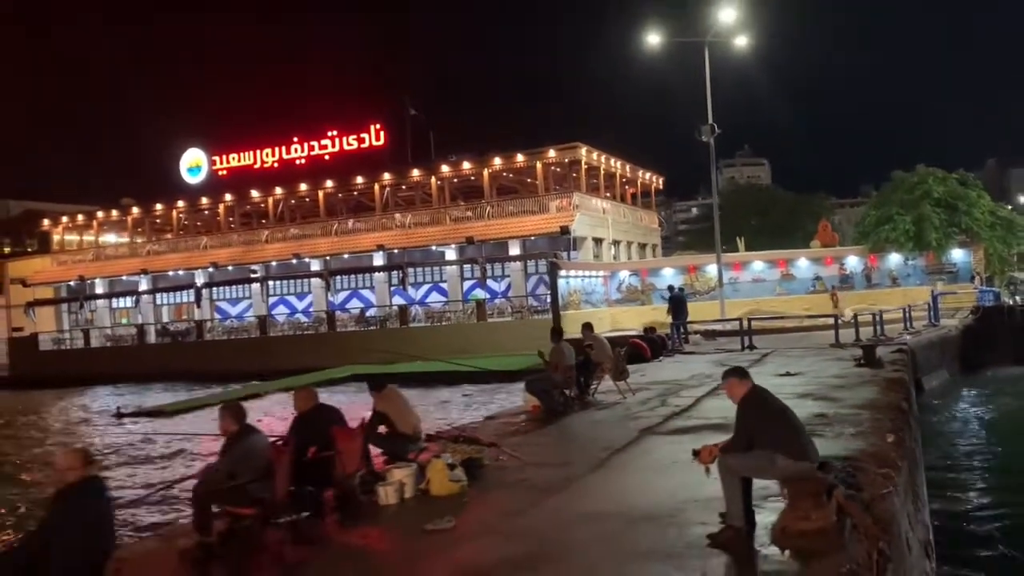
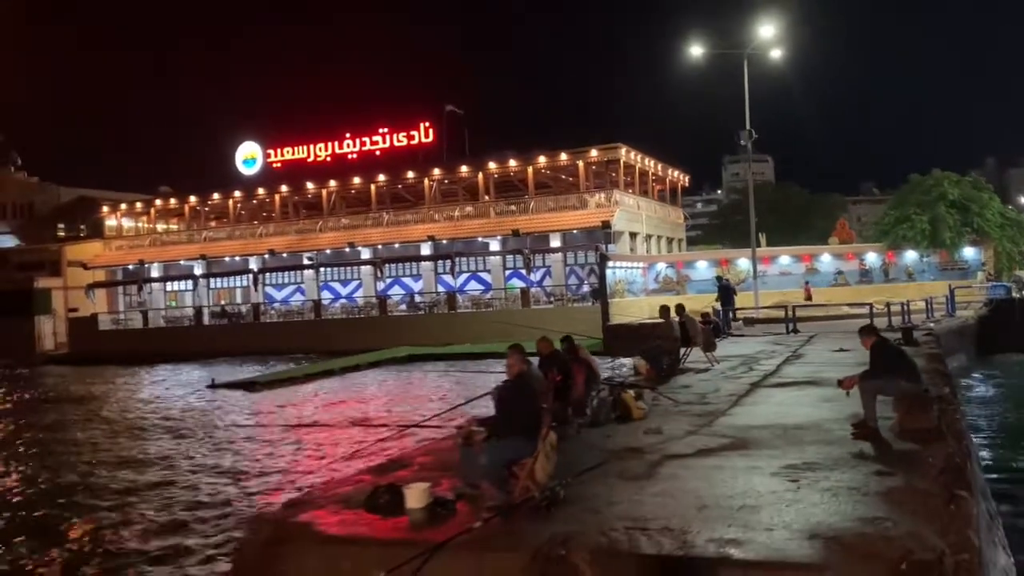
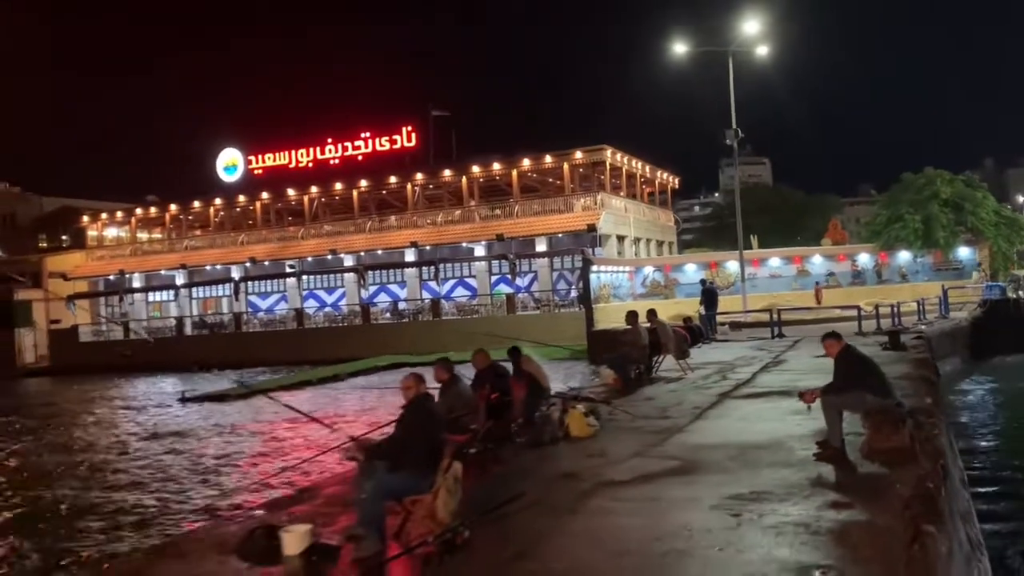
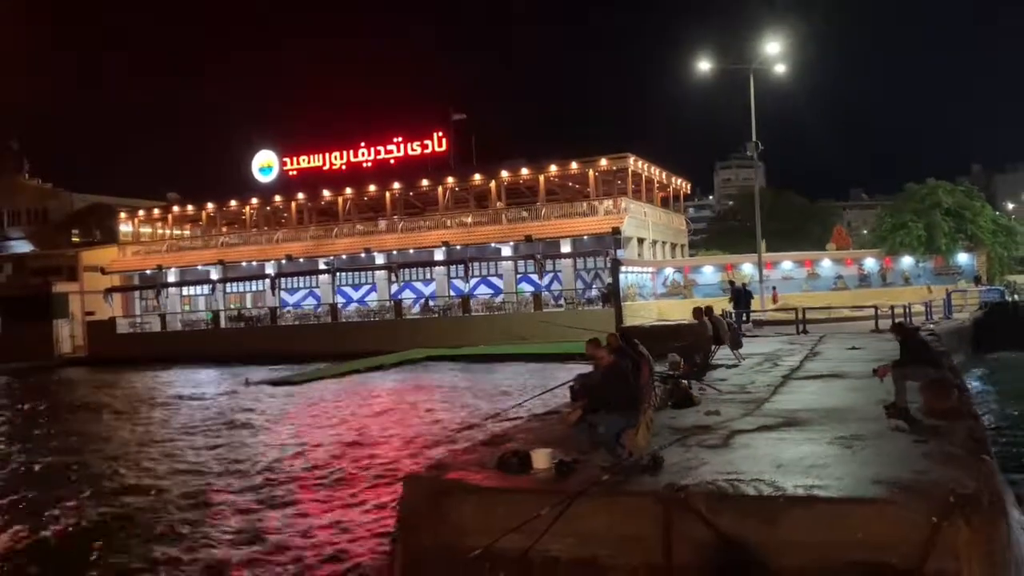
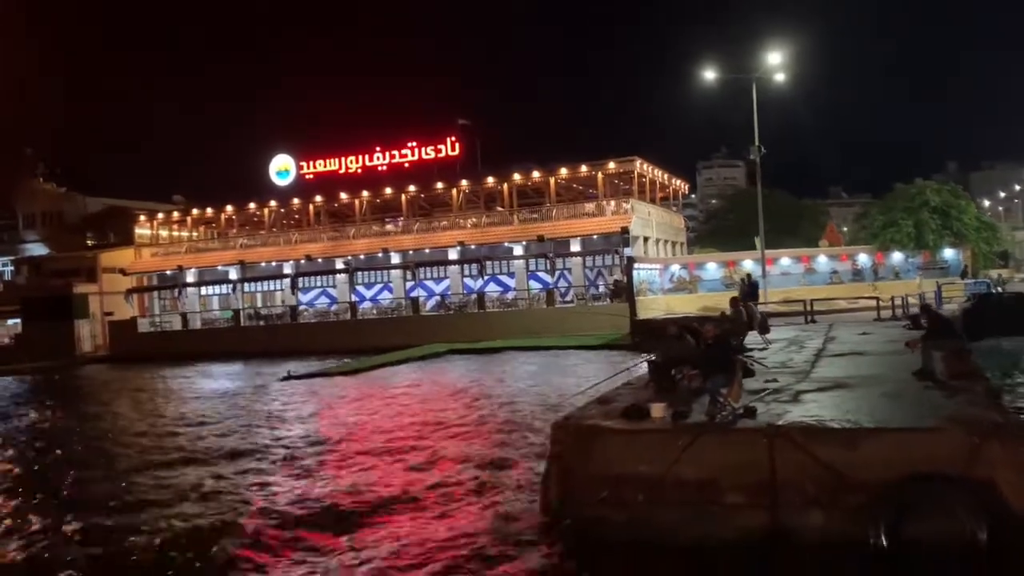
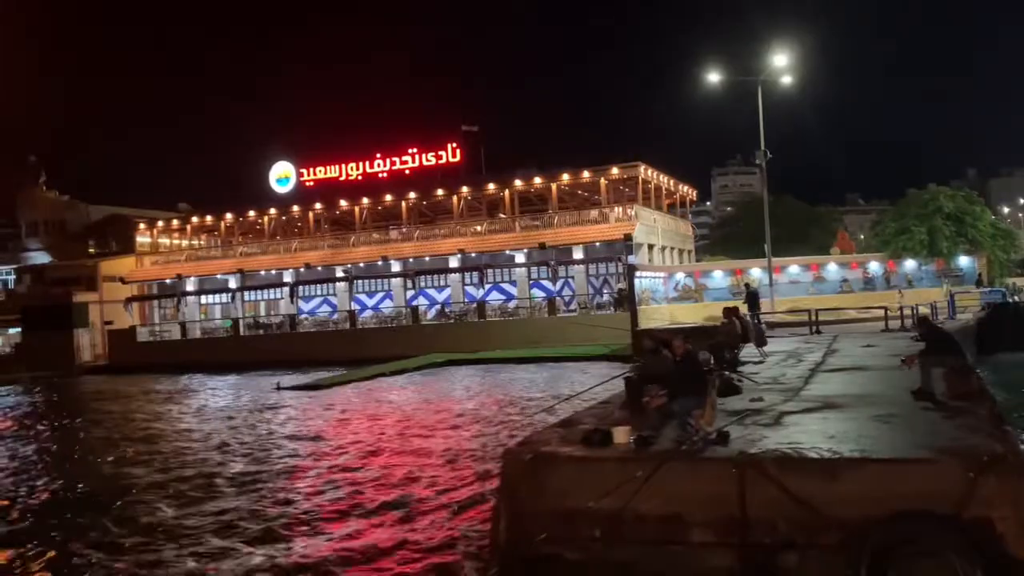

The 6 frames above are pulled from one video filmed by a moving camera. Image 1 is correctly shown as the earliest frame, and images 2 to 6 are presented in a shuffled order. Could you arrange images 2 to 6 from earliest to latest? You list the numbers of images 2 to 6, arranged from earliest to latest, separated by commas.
3, 2, 4, 6, 5
